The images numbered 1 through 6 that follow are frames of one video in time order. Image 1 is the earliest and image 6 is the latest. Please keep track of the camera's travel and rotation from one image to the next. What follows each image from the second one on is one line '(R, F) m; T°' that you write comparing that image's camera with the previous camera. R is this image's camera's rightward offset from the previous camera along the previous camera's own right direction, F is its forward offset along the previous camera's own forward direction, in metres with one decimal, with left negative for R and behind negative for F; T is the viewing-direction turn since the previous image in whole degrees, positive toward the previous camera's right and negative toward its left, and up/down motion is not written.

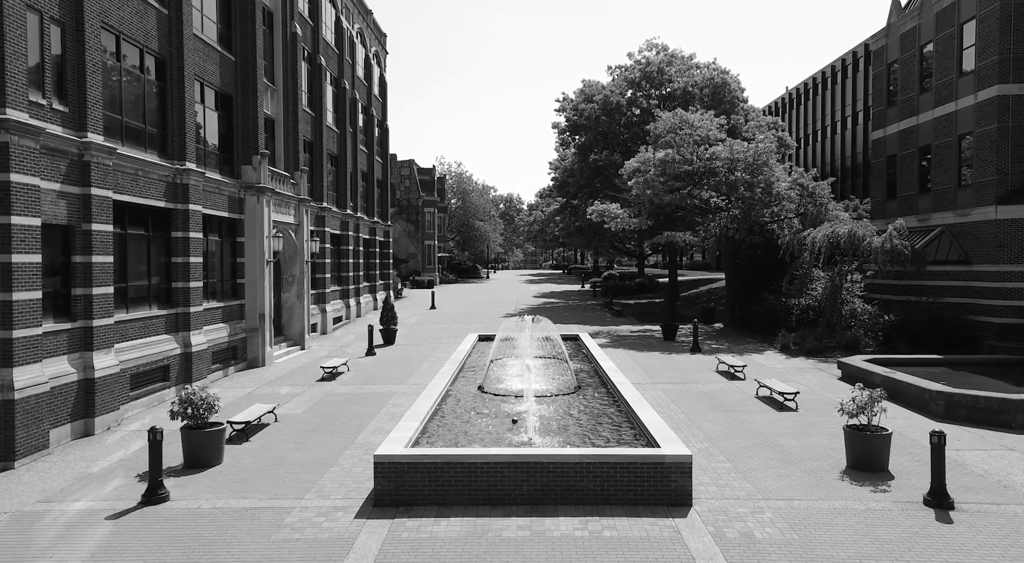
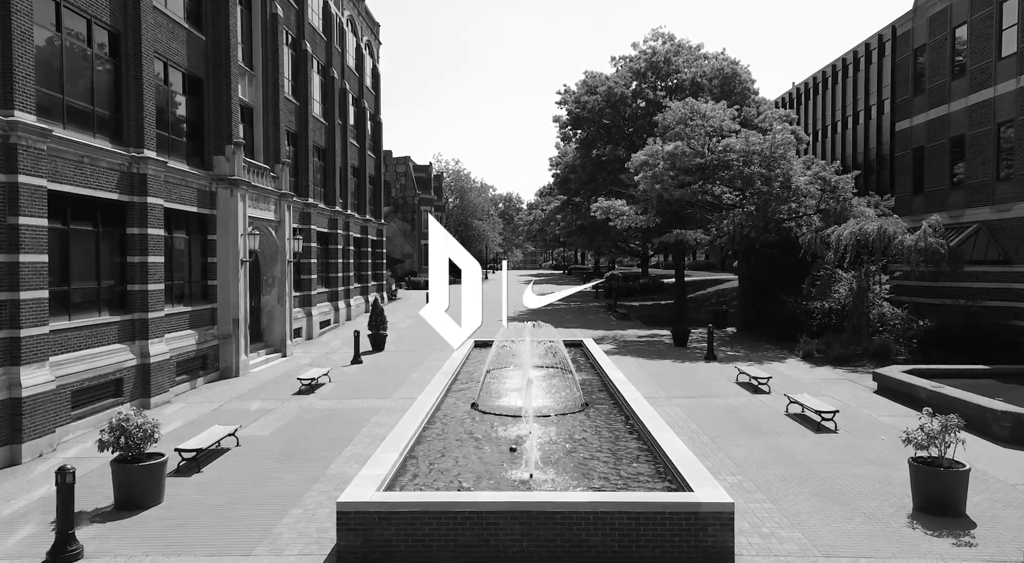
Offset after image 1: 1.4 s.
(0.0, +1.7) m; 0°
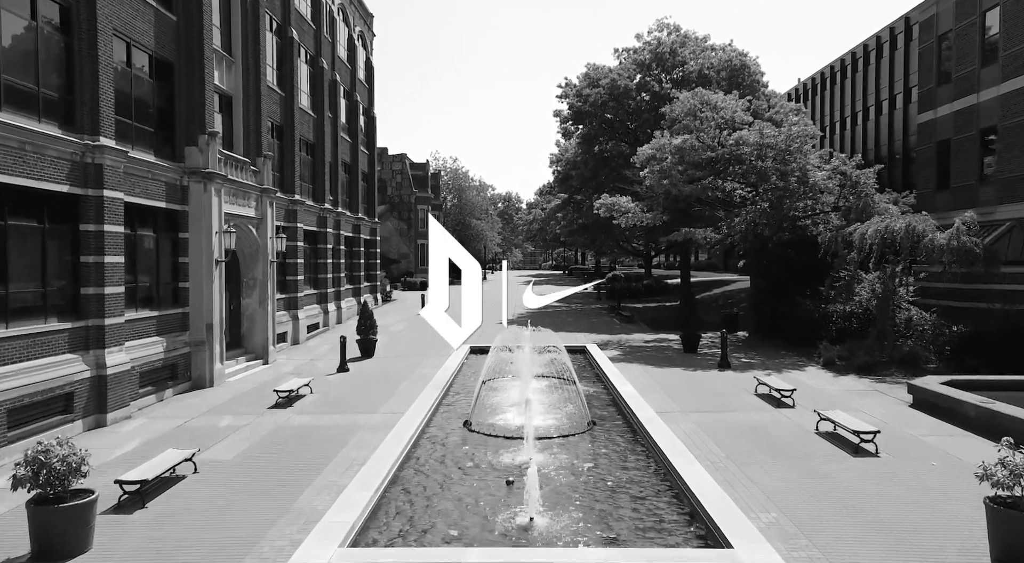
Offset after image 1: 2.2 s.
(0.0, +1.4) m; 0°
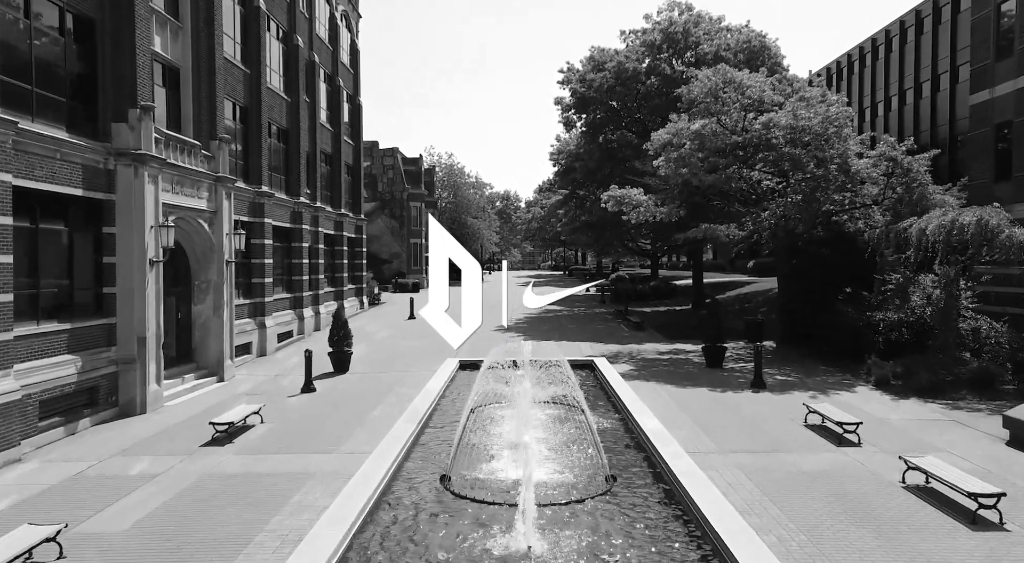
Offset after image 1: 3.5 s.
(+0.1, +2.7) m; 0°
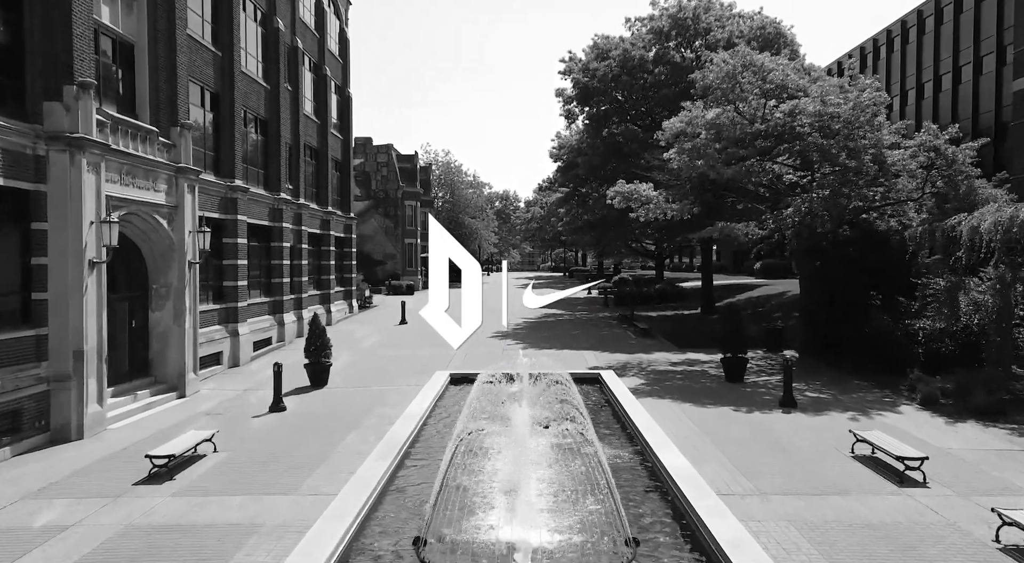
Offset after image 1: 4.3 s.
(+0.1, +1.8) m; 0°
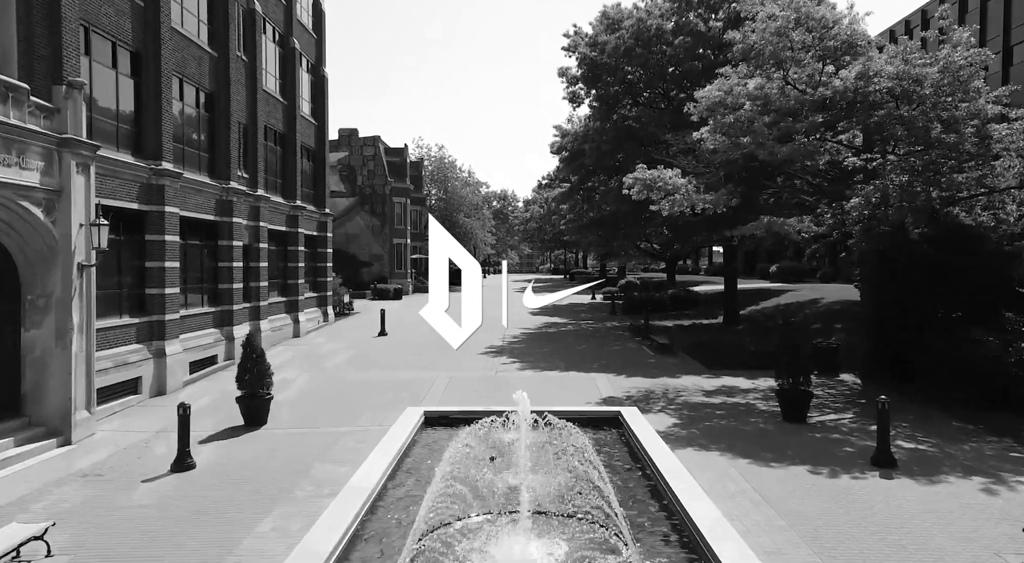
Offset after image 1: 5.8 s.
(+0.1, +3.7) m; 0°
